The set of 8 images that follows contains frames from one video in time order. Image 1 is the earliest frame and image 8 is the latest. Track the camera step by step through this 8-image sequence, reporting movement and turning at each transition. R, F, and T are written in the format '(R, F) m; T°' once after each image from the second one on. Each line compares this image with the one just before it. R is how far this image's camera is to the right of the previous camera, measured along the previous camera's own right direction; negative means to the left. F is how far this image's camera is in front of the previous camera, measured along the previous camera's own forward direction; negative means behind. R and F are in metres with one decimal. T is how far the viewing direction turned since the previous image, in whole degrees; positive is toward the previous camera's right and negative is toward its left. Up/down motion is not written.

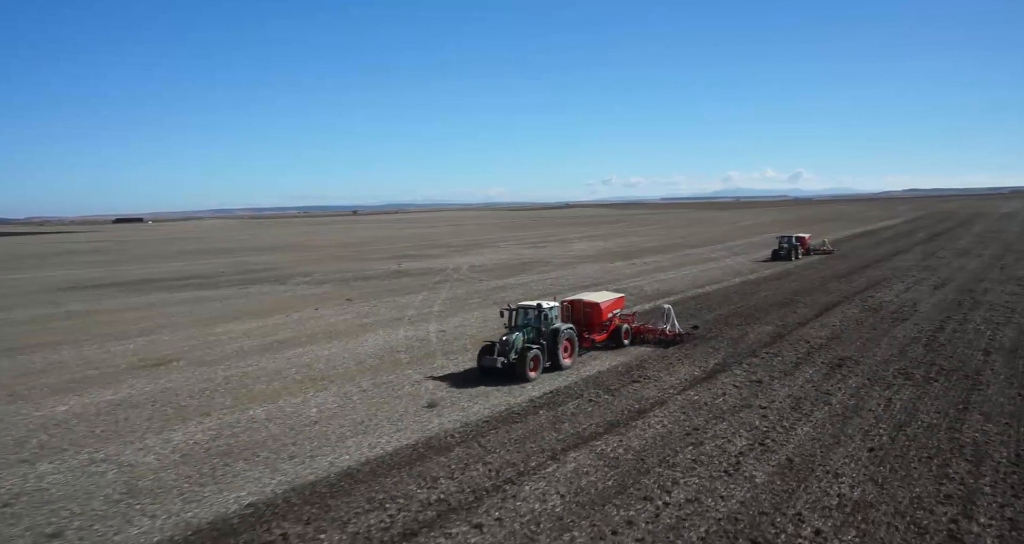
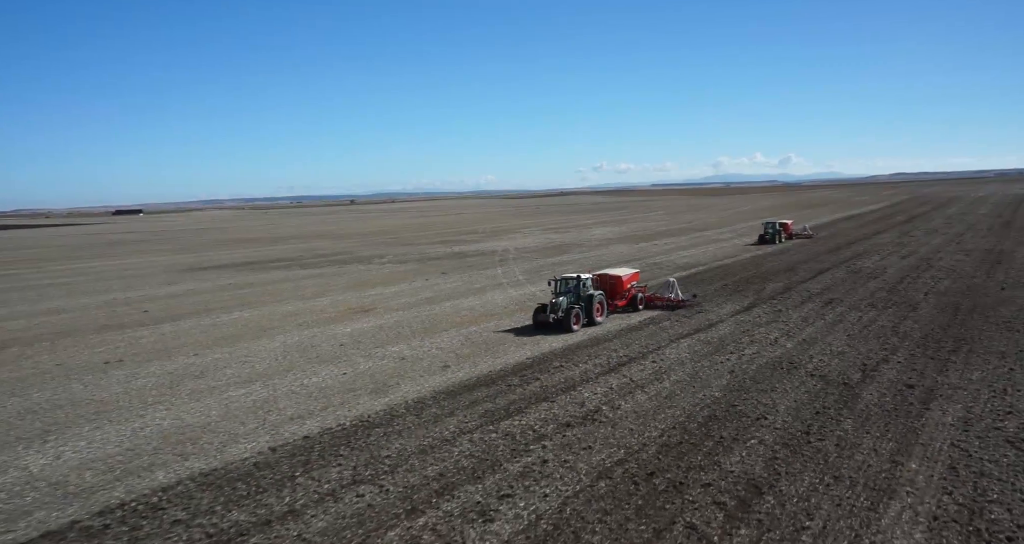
(-3.9, -7.3) m; +1°
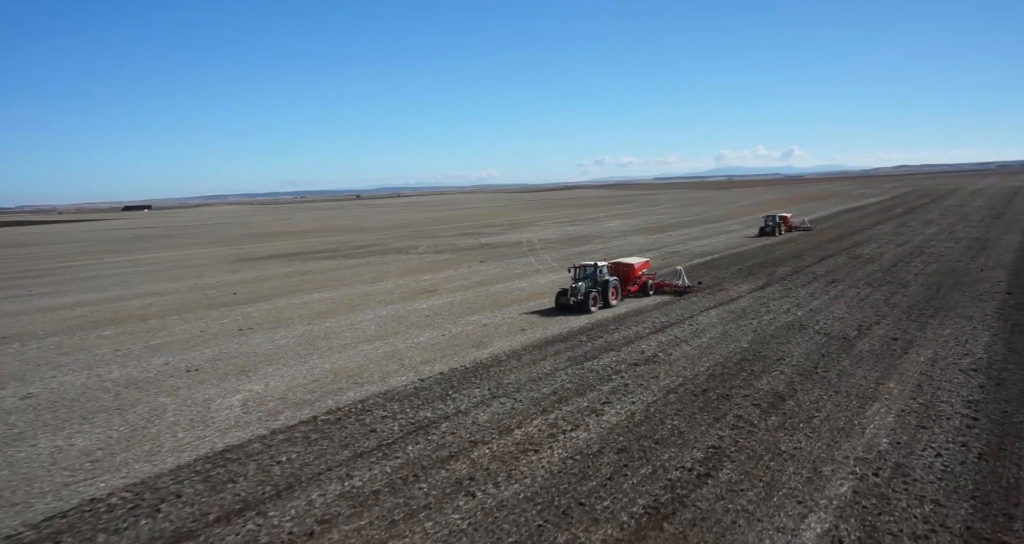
(-1.8, -3.5) m; 0°
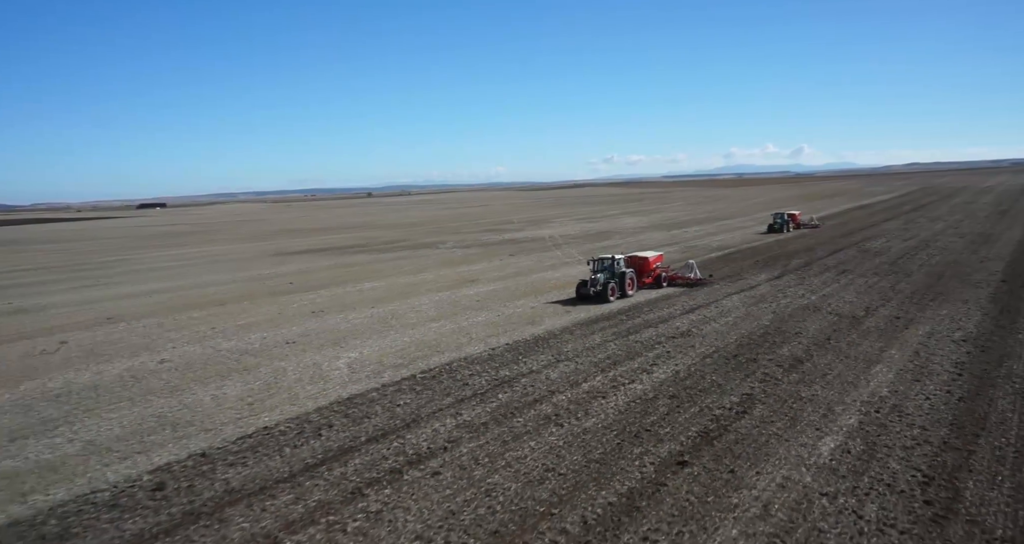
(-1.2, -2.4) m; -1°
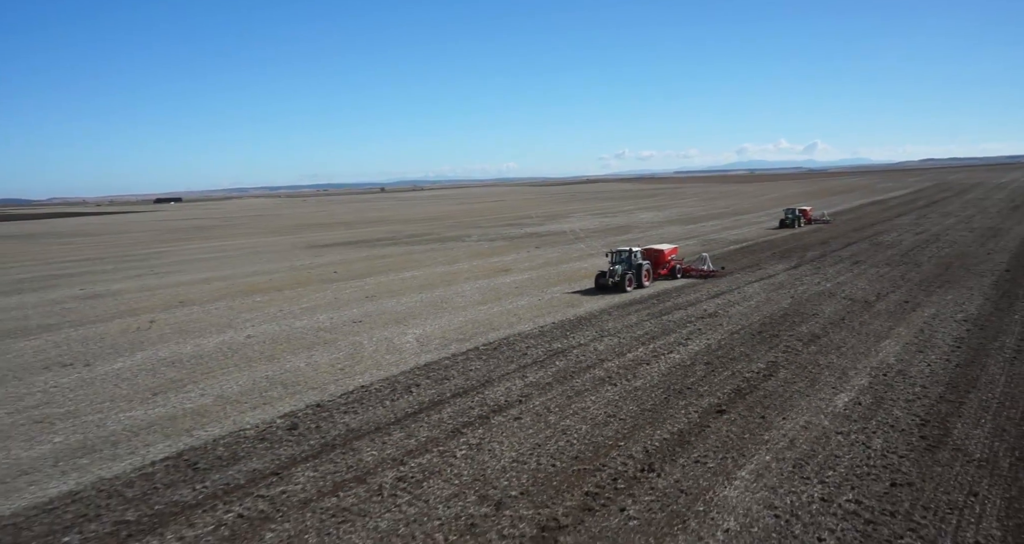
(-1.0, -2.0) m; -1°
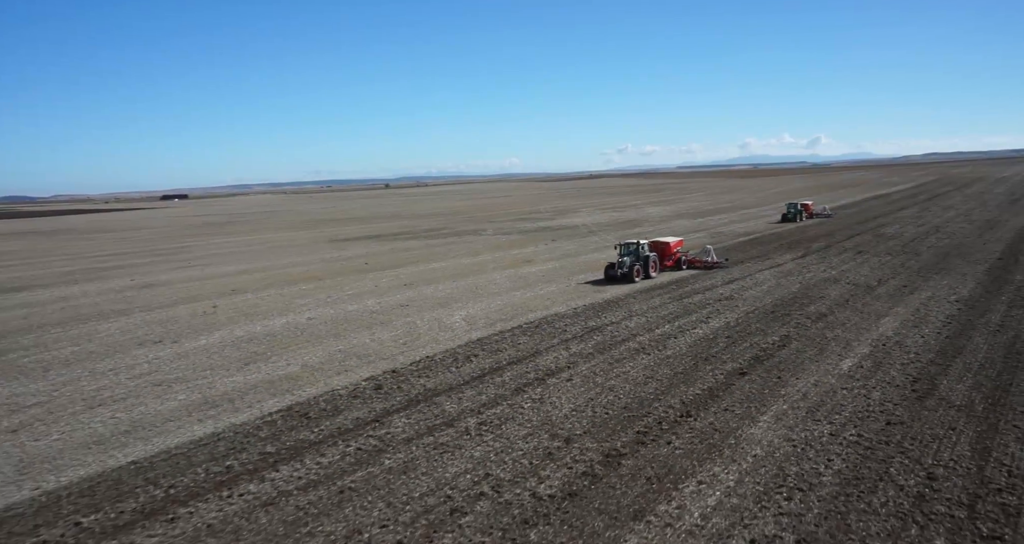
(-1.0, -1.9) m; 0°
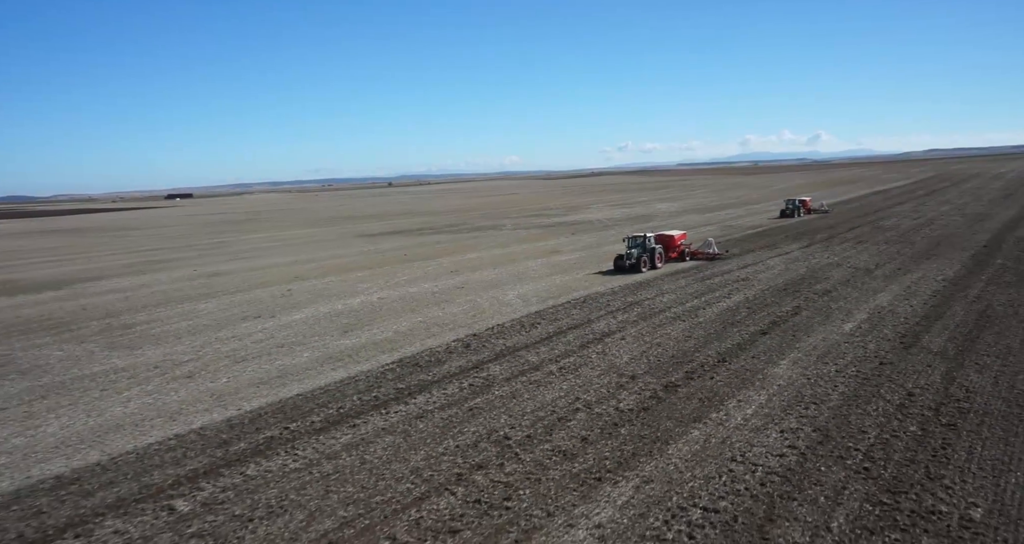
(-1.6, -2.9) m; 0°
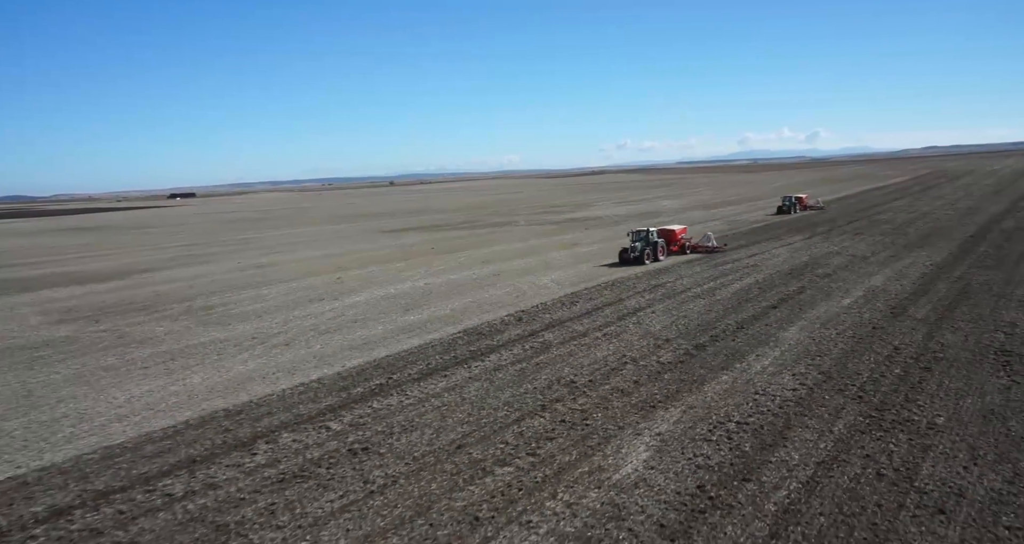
(-1.4, -2.6) m; 0°
